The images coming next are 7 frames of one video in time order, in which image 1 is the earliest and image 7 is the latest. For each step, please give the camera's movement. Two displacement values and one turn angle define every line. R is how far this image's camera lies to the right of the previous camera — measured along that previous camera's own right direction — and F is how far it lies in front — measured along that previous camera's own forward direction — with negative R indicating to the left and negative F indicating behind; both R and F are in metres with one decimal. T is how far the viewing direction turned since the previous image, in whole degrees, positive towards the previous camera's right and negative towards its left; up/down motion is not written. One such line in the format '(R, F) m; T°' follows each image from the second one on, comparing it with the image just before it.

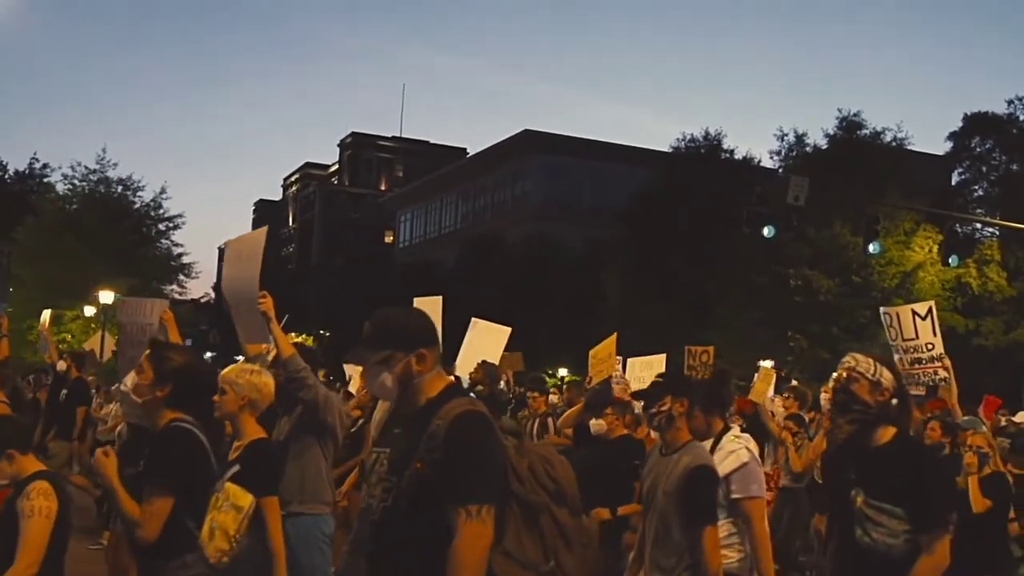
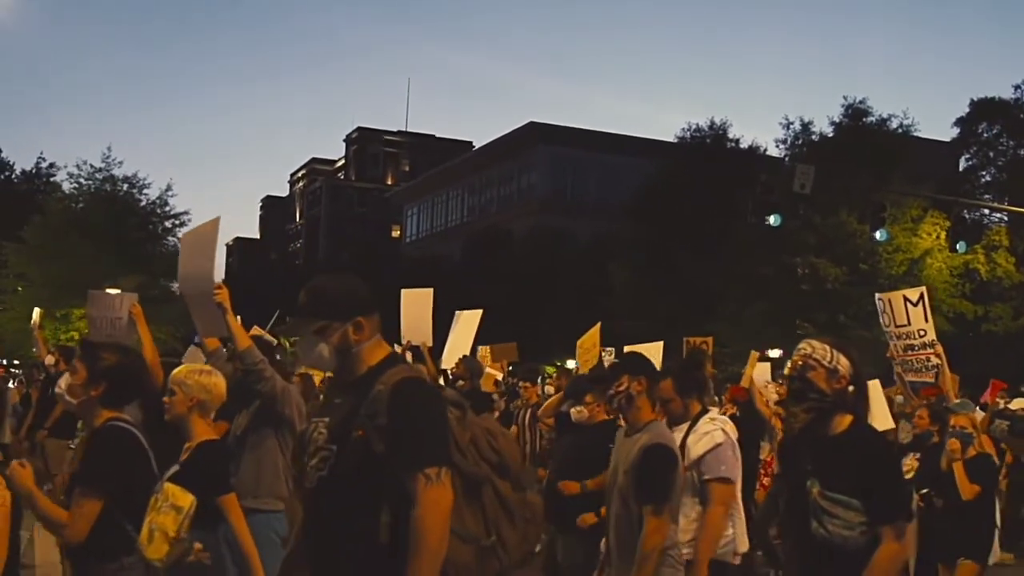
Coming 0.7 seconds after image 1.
(+0.2, +0.2) m; 0°
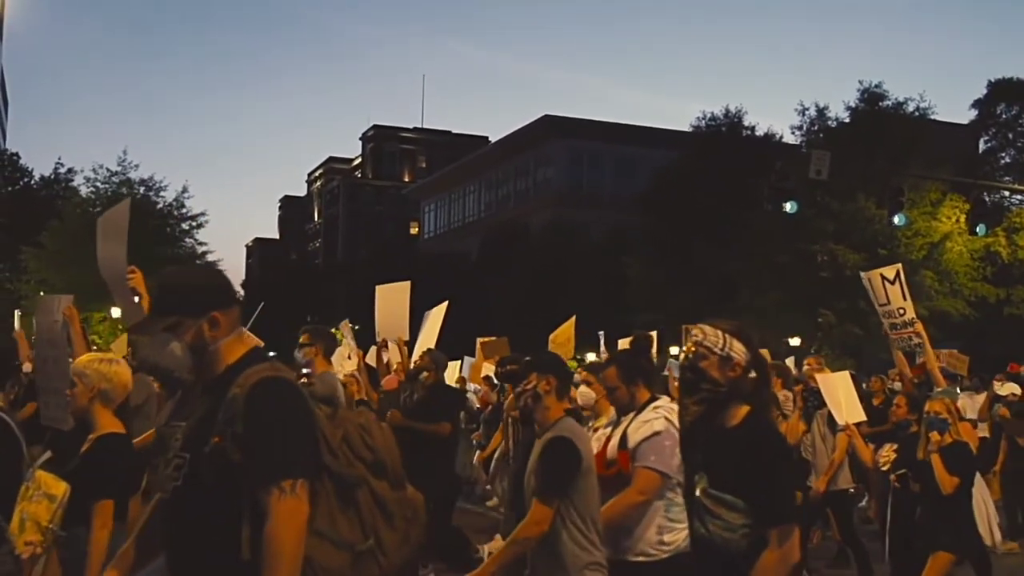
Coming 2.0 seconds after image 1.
(+0.5, +0.4) m; -1°
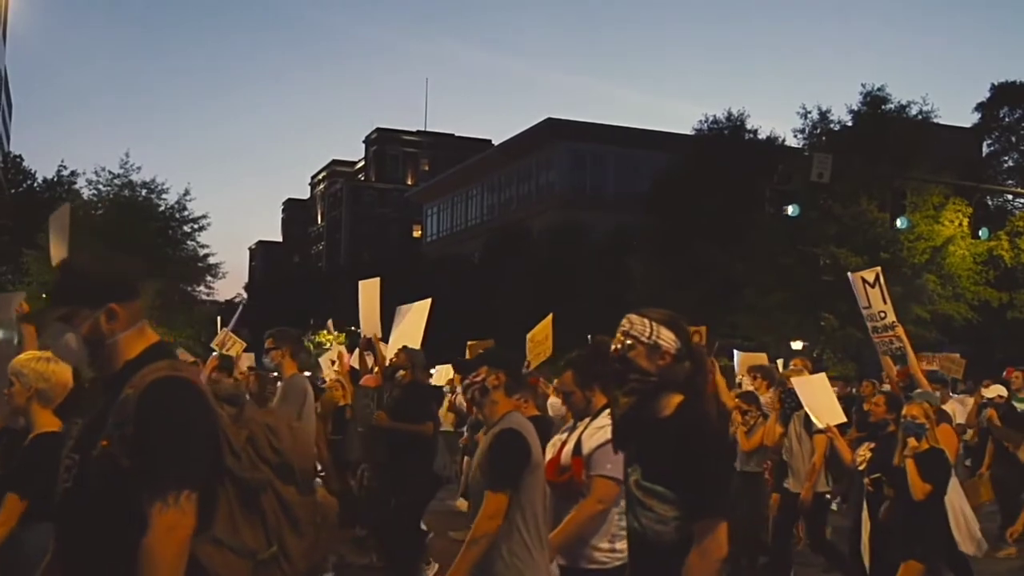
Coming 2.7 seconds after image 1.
(+0.2, +0.2) m; 0°
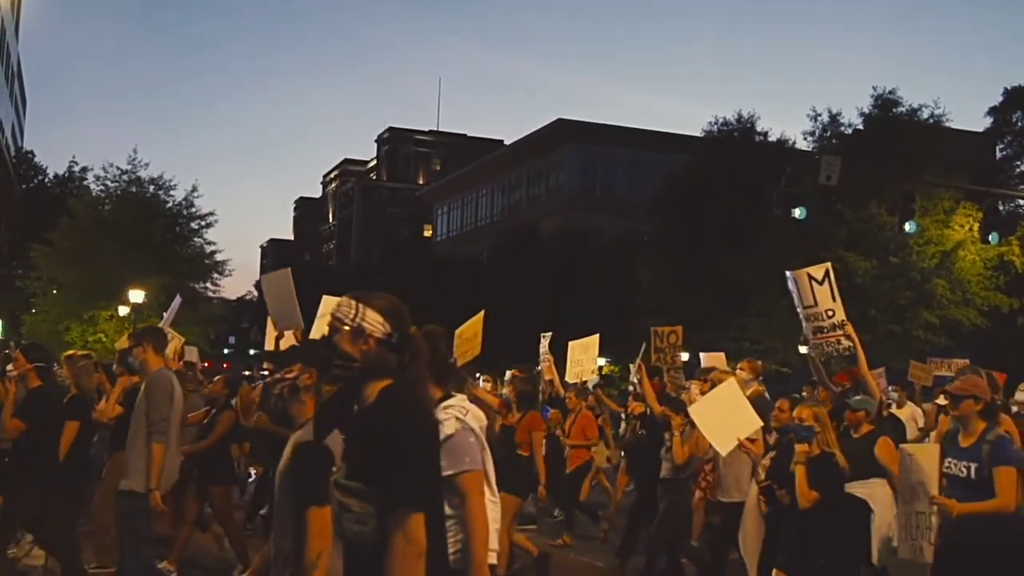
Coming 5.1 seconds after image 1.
(+0.8, +0.7) m; -1°
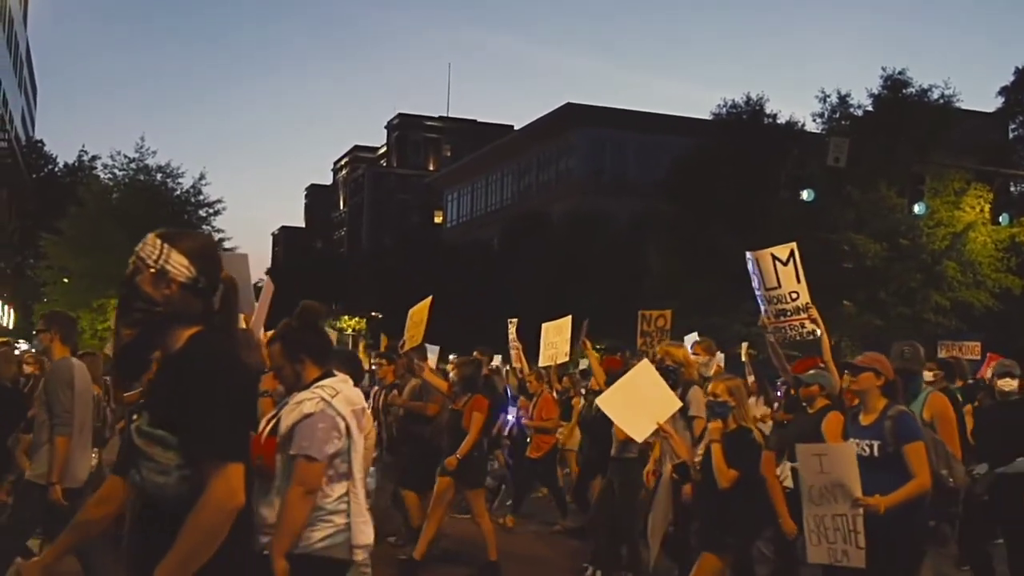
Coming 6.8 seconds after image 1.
(+0.6, +0.4) m; -1°
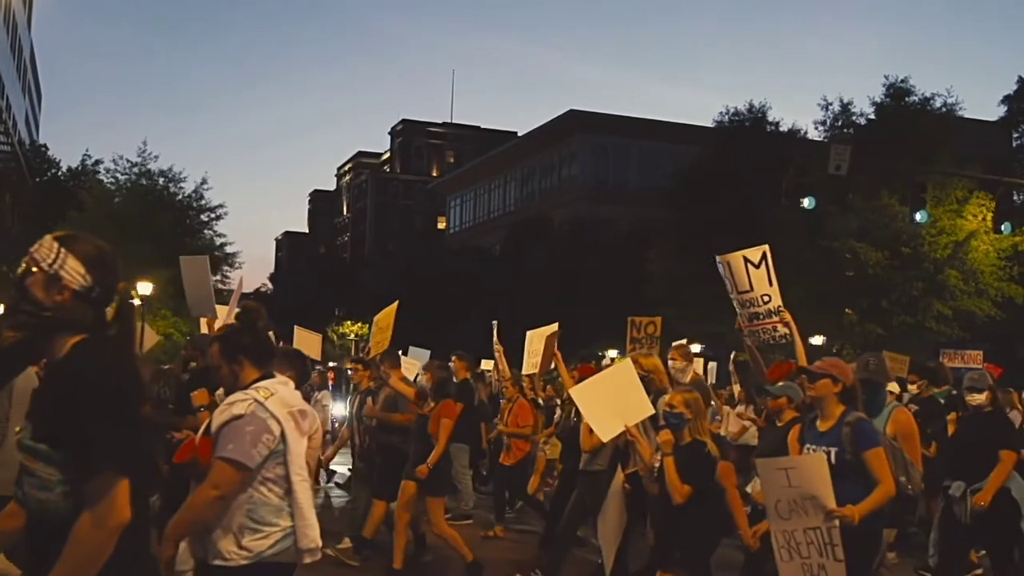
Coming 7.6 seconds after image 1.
(+0.3, +0.2) m; 0°
